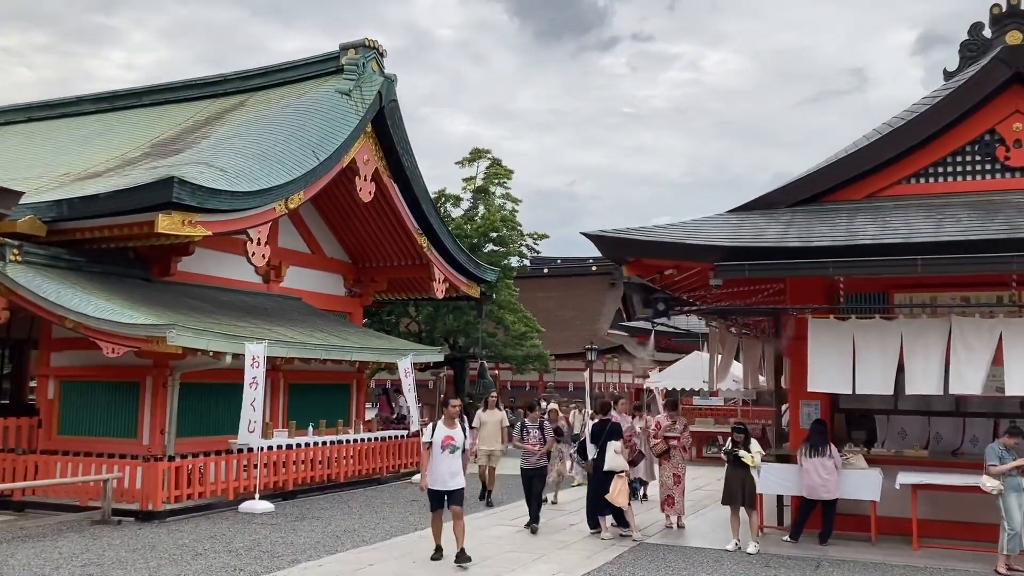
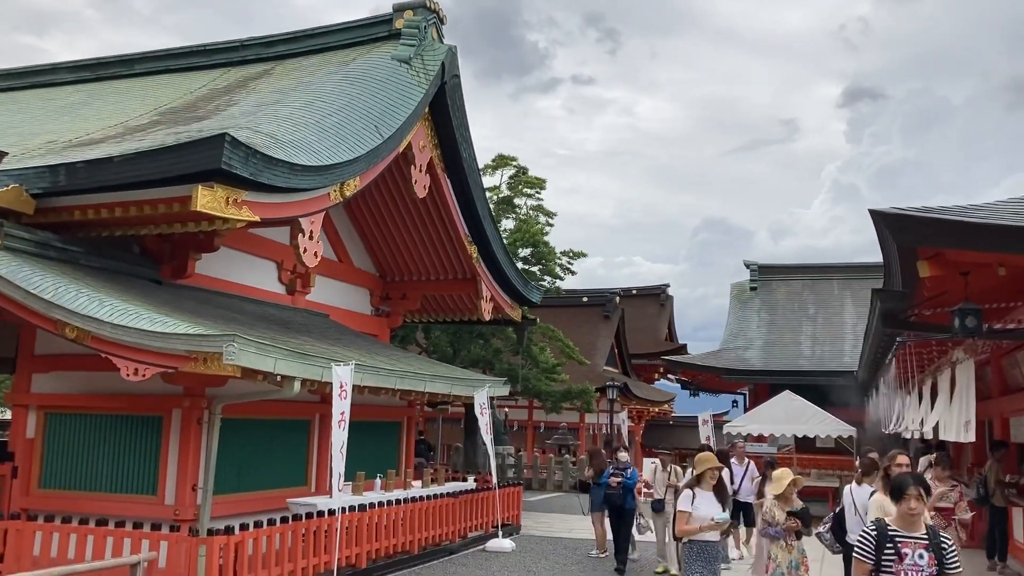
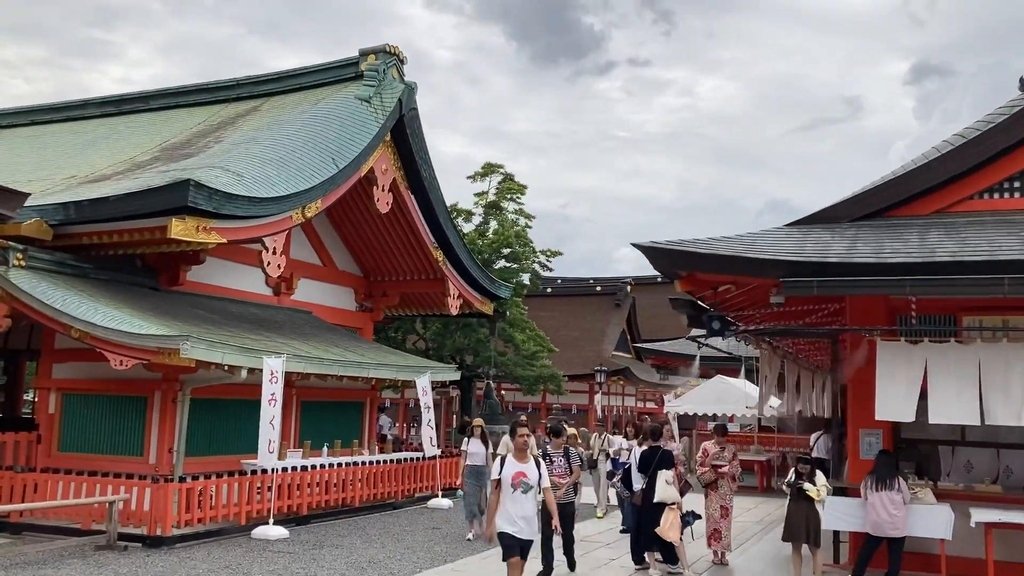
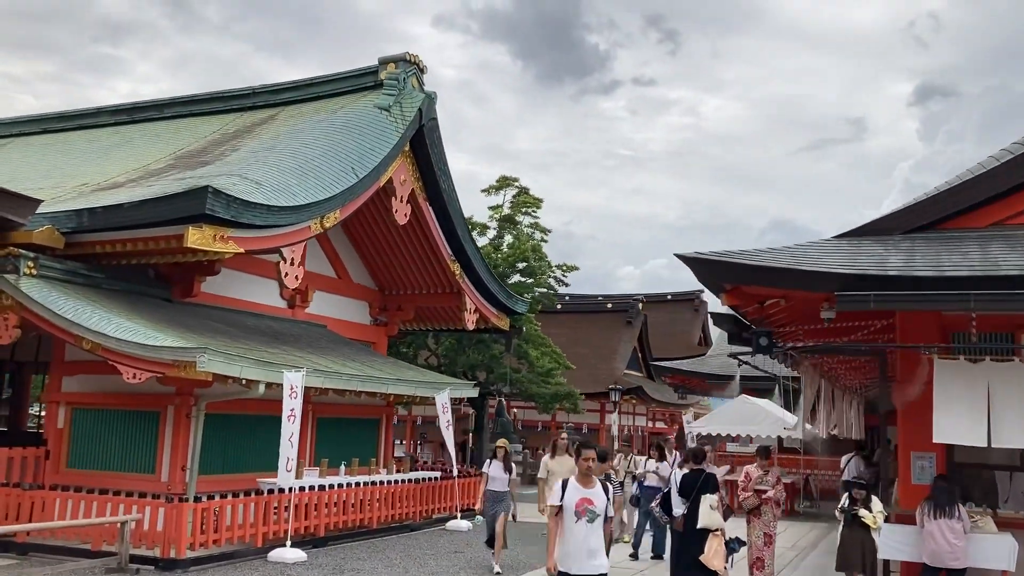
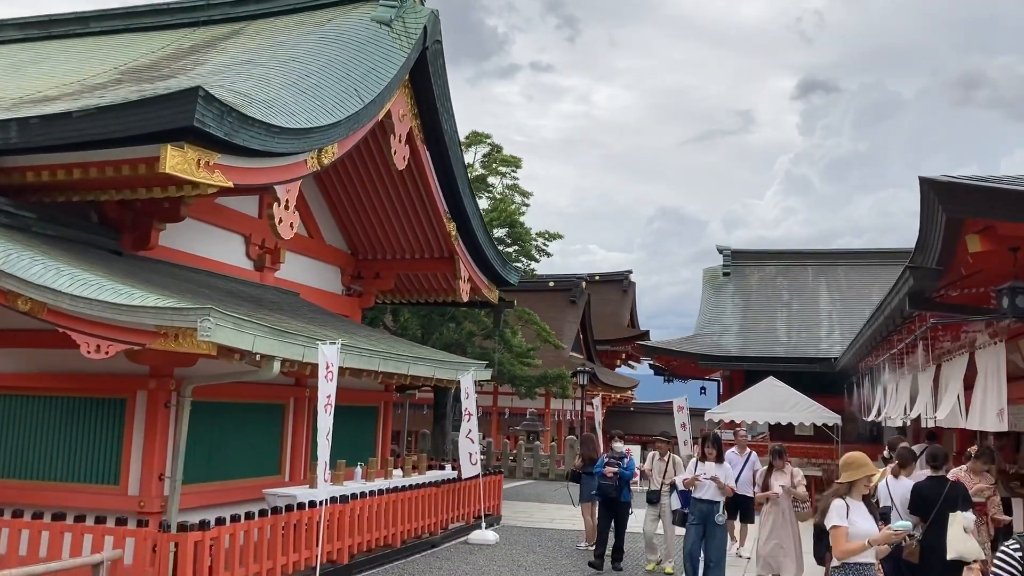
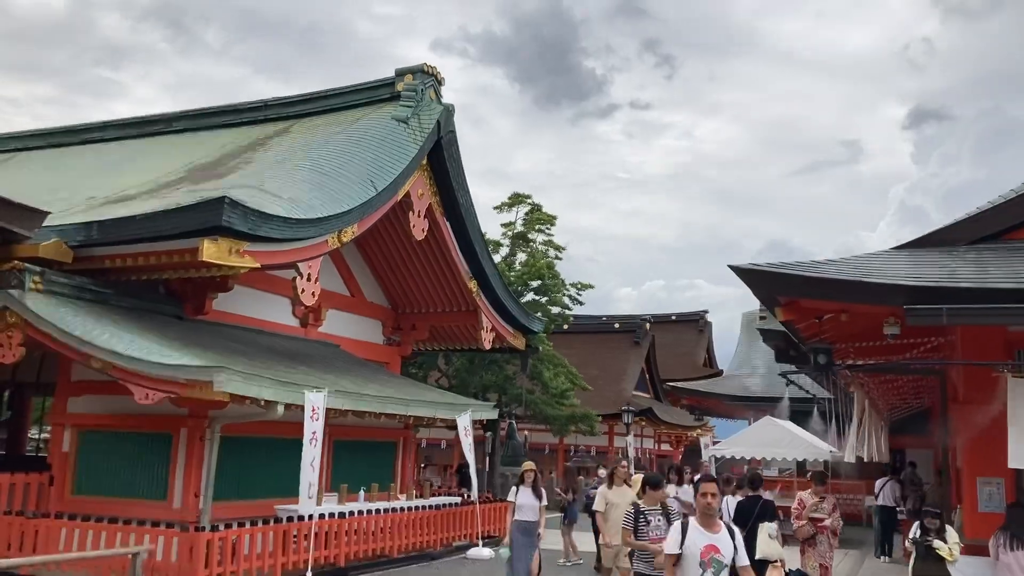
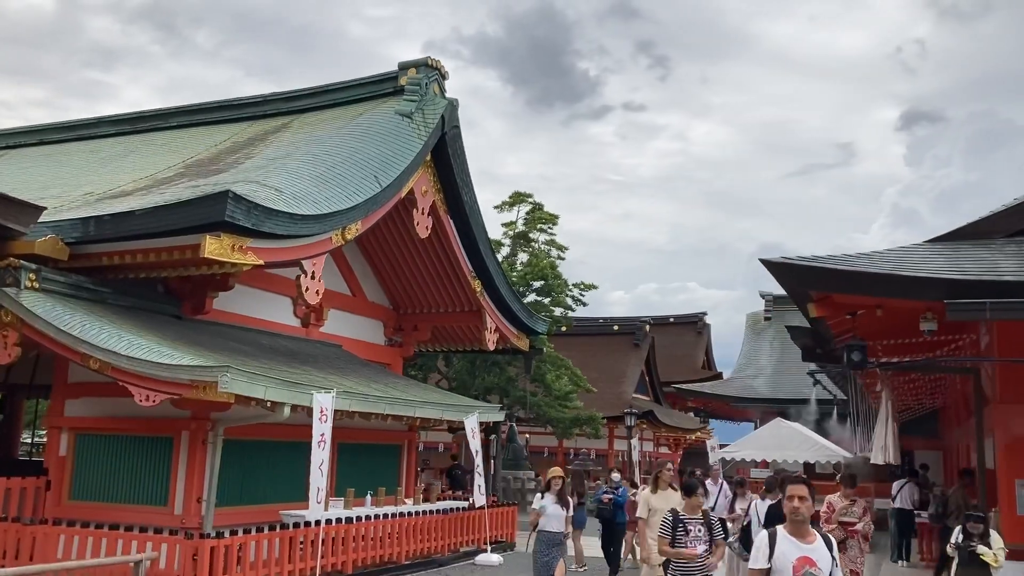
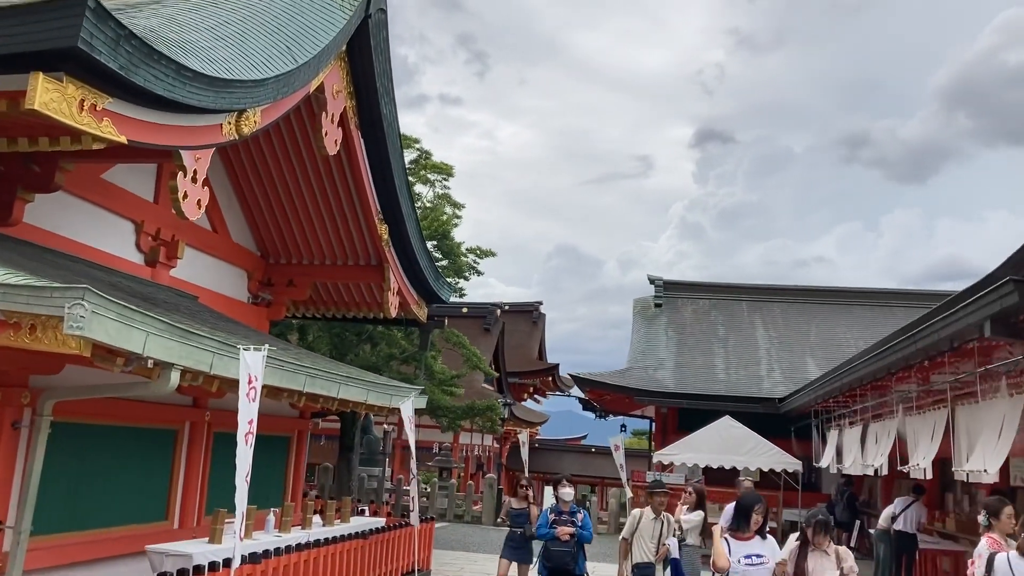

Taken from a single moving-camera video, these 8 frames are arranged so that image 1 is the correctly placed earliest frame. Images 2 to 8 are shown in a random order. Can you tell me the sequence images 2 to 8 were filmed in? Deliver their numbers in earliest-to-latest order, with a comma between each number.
3, 4, 6, 7, 2, 5, 8
